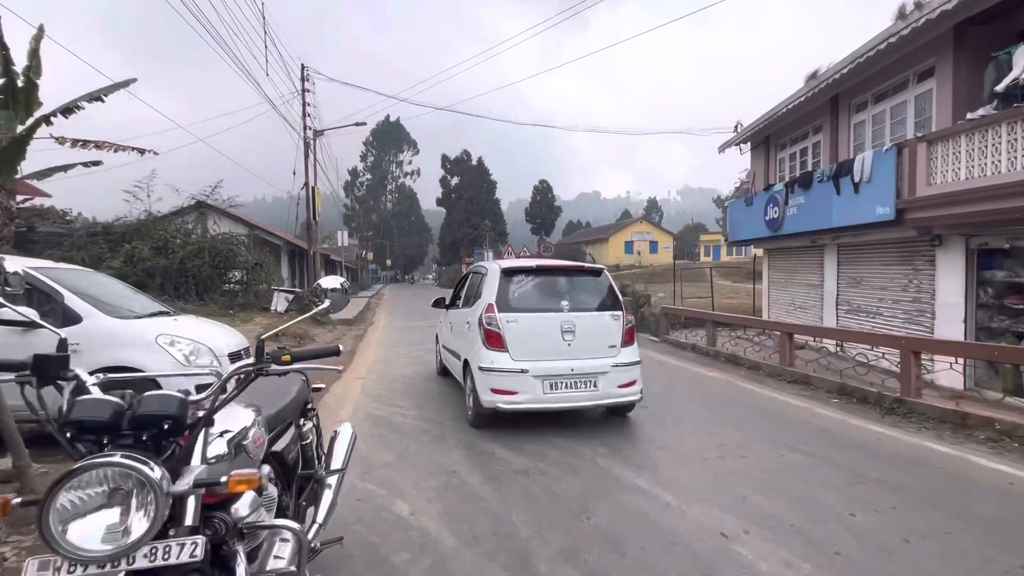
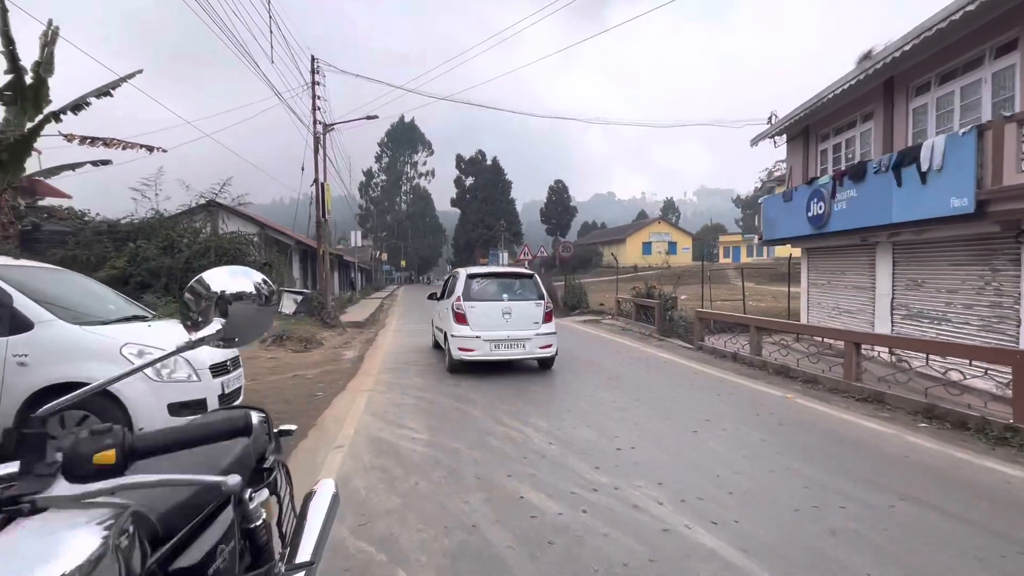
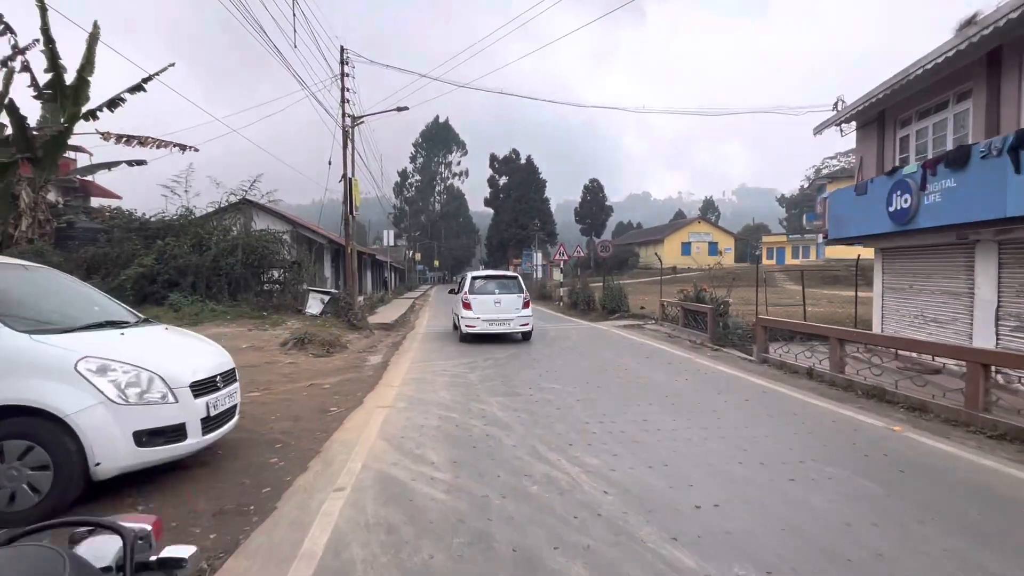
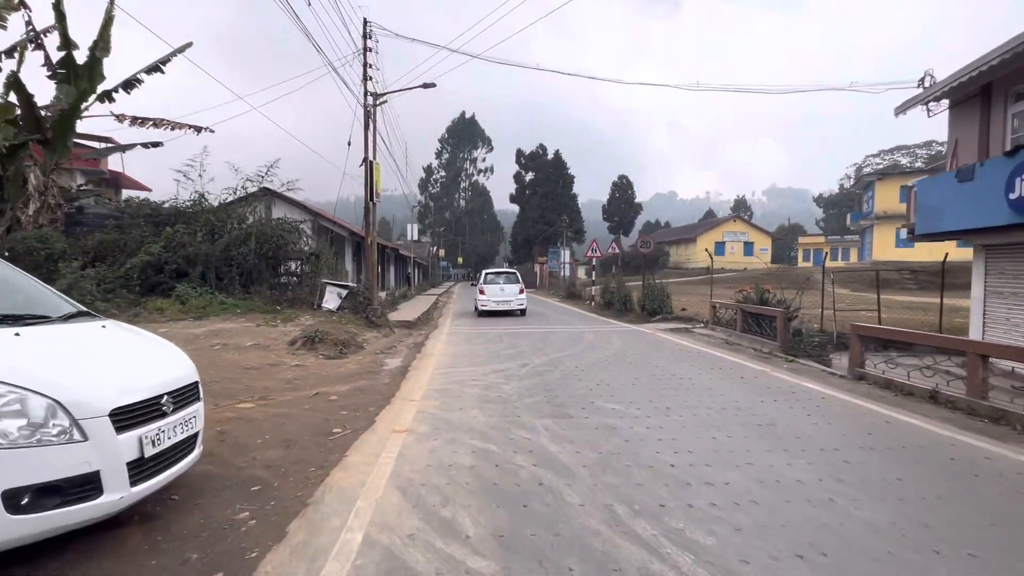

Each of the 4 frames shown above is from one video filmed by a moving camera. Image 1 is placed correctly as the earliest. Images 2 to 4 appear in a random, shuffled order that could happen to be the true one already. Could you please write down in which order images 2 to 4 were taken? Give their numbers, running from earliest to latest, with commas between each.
2, 3, 4
